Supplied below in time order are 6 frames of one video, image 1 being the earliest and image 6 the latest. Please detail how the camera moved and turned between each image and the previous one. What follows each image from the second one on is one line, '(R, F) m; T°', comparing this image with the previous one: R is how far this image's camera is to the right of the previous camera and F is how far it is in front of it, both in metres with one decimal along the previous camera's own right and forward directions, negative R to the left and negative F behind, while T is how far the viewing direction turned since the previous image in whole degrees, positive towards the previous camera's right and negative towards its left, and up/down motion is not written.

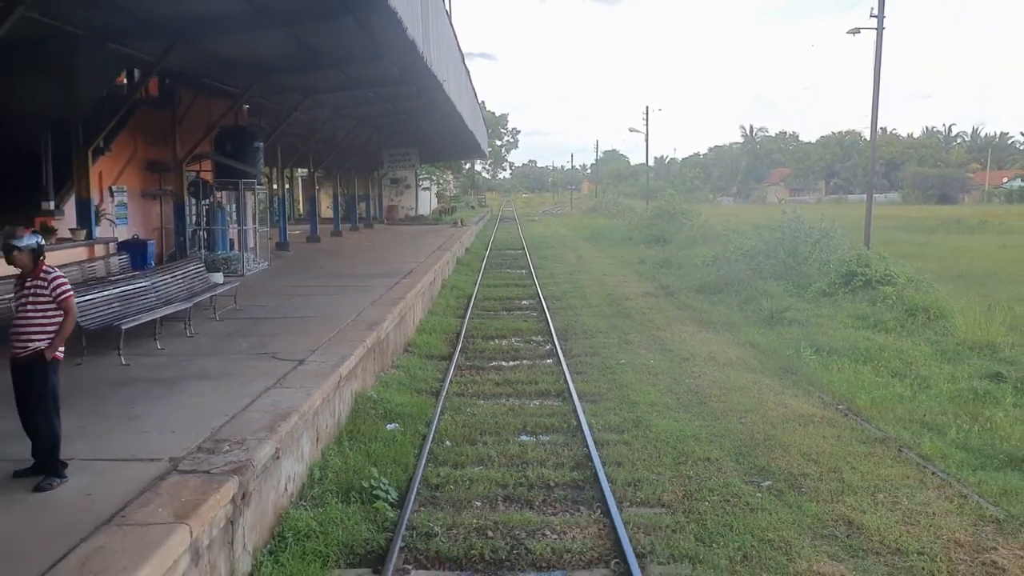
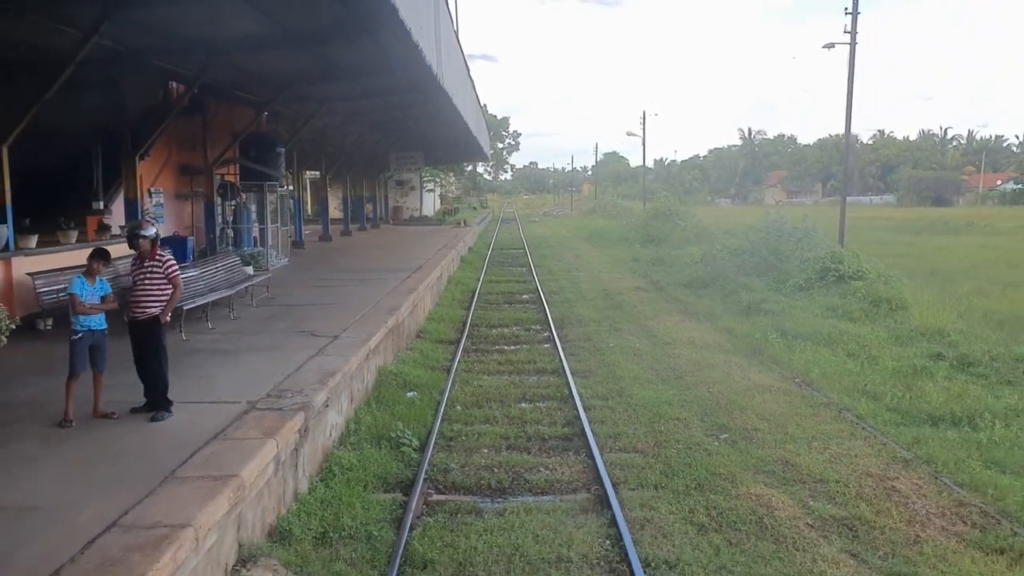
(0.0, -1.2) m; 0°
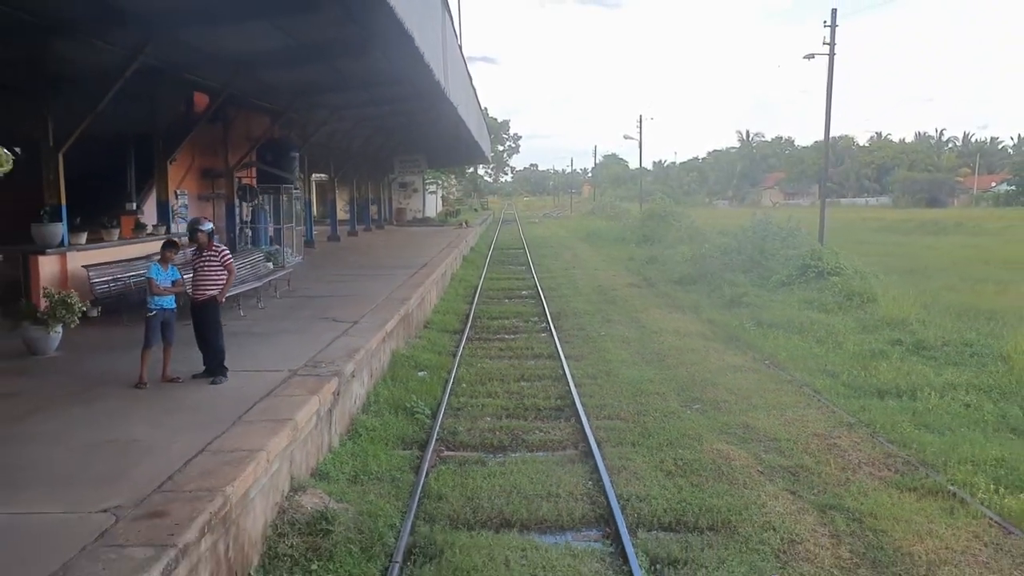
(0.0, -1.0) m; 0°
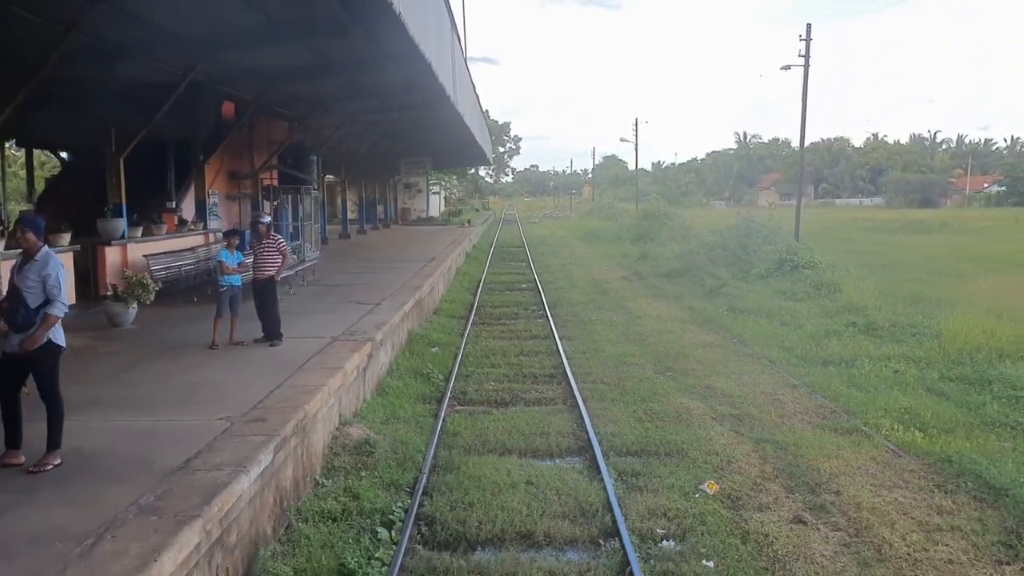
(0.0, -1.4) m; 0°
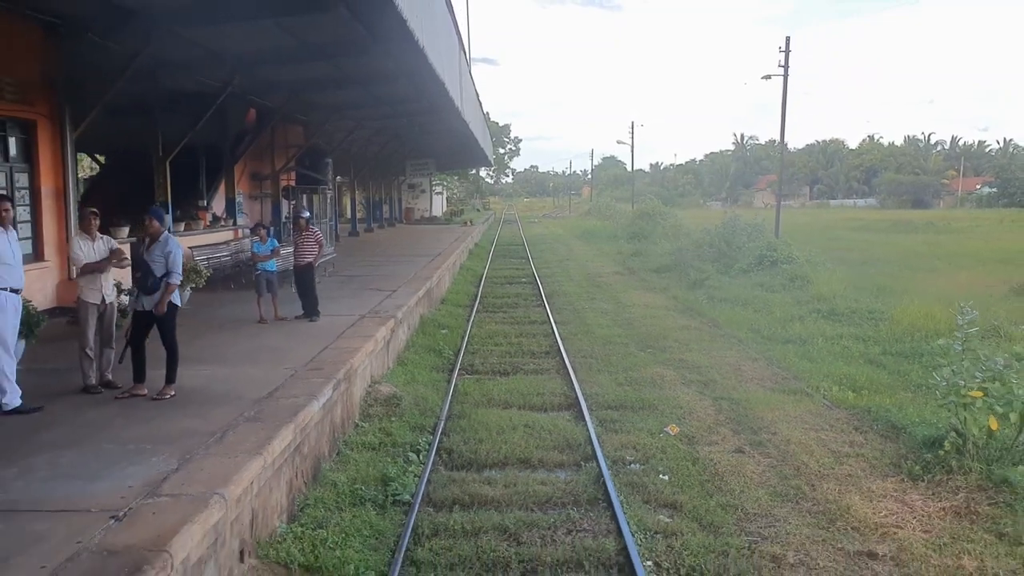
(0.0, -1.4) m; 0°
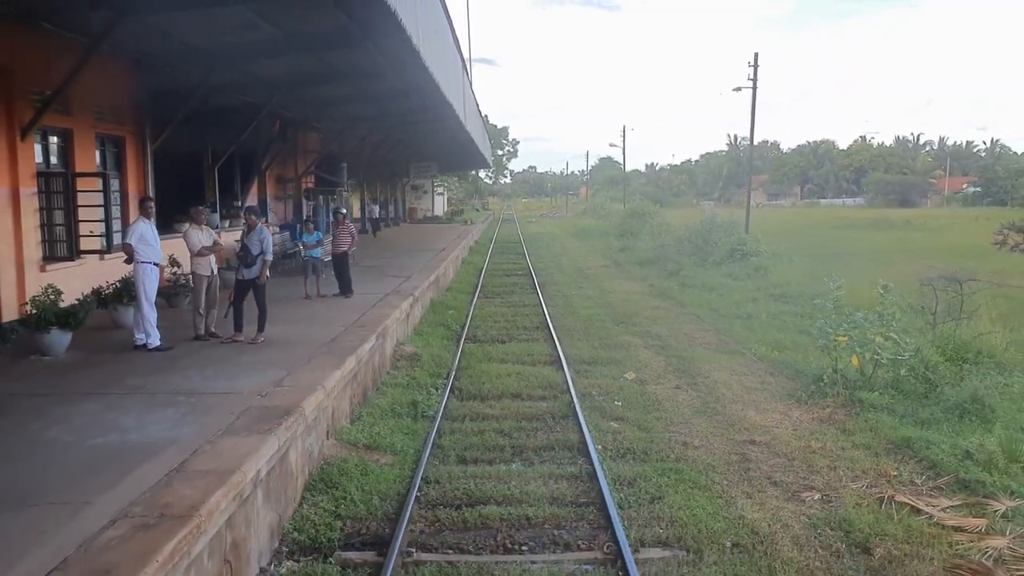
(0.0, -2.2) m; 0°
